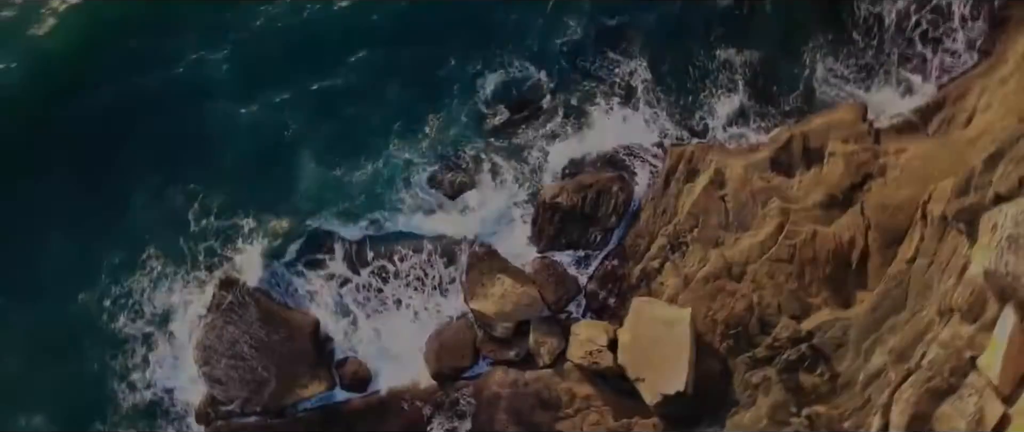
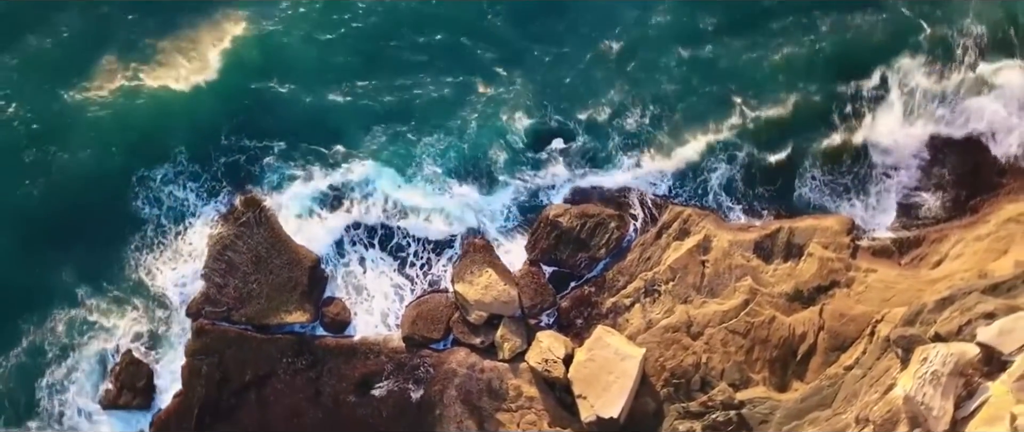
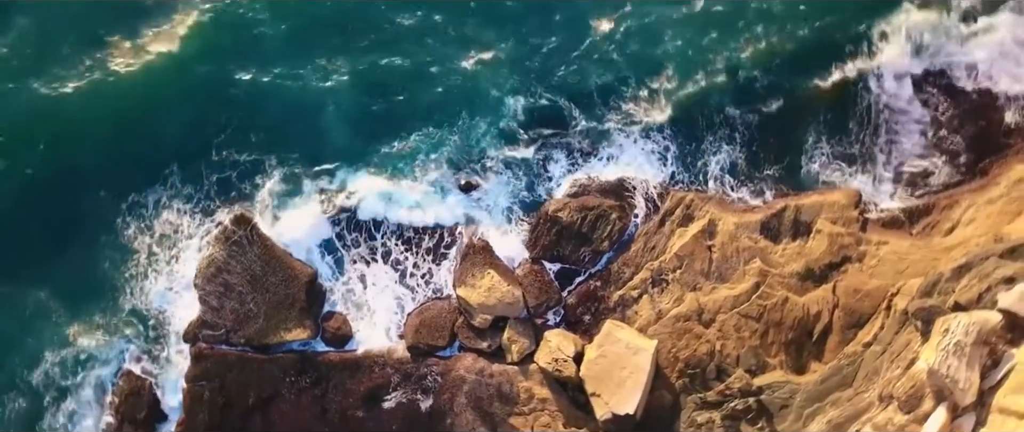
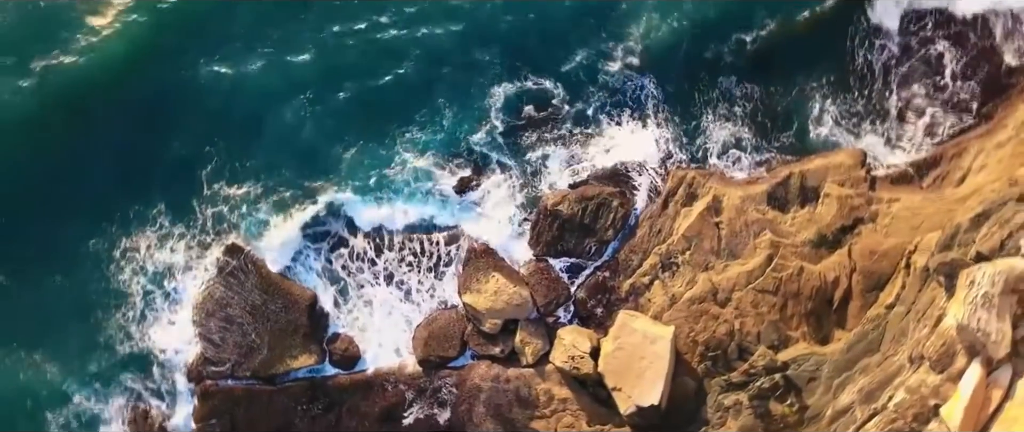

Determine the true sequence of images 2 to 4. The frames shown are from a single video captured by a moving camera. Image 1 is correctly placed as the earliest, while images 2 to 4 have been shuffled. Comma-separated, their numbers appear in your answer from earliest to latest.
4, 3, 2
